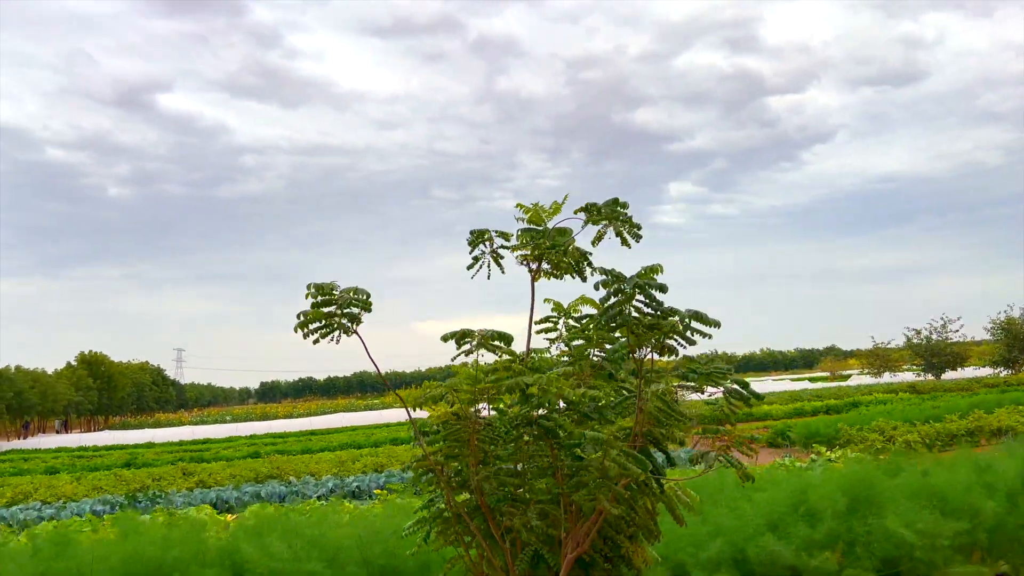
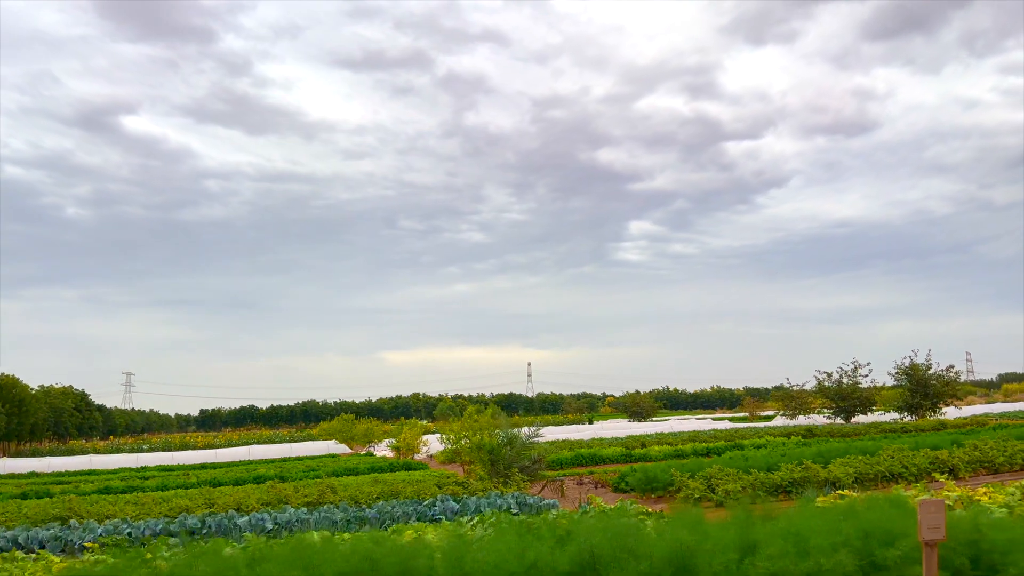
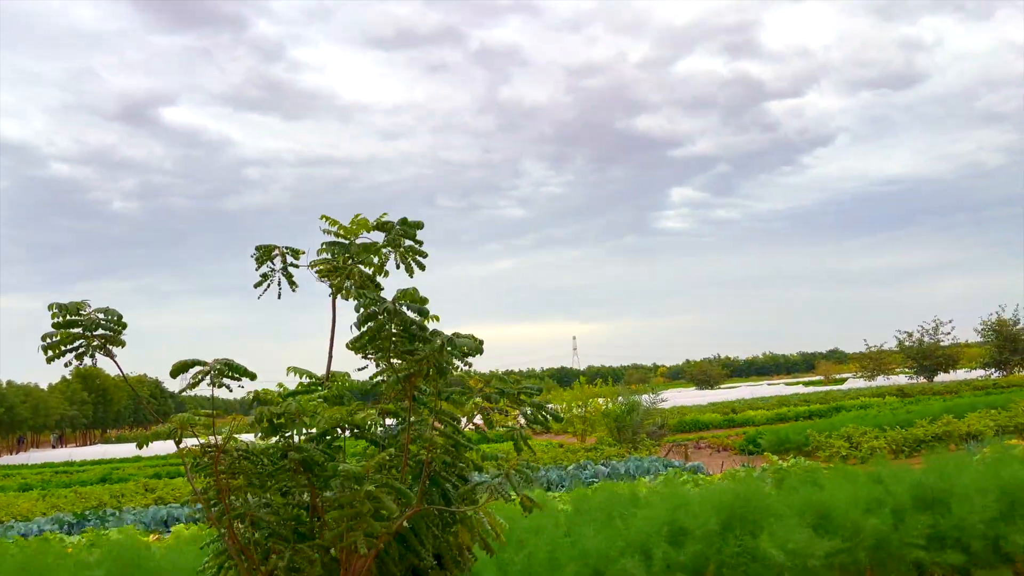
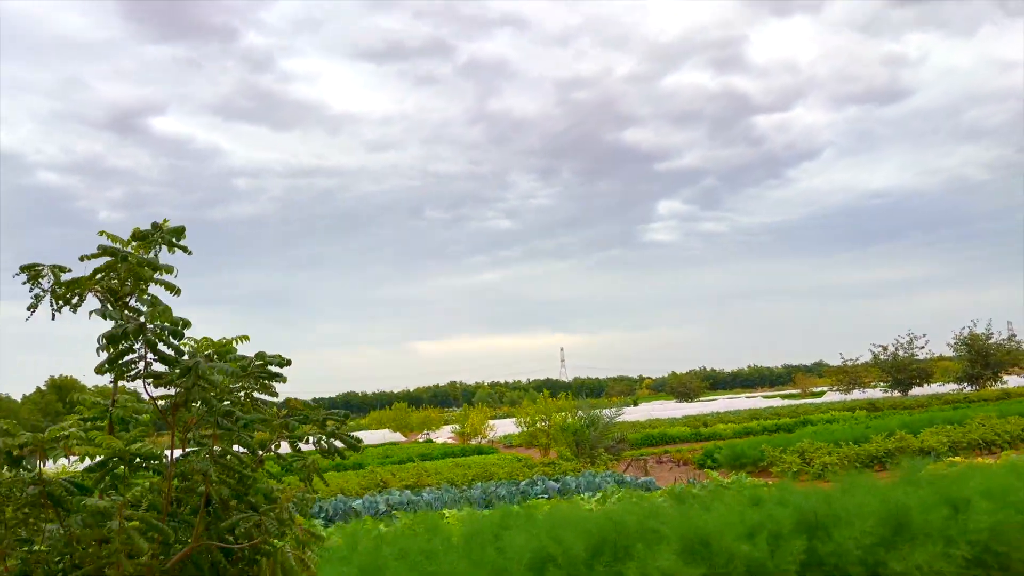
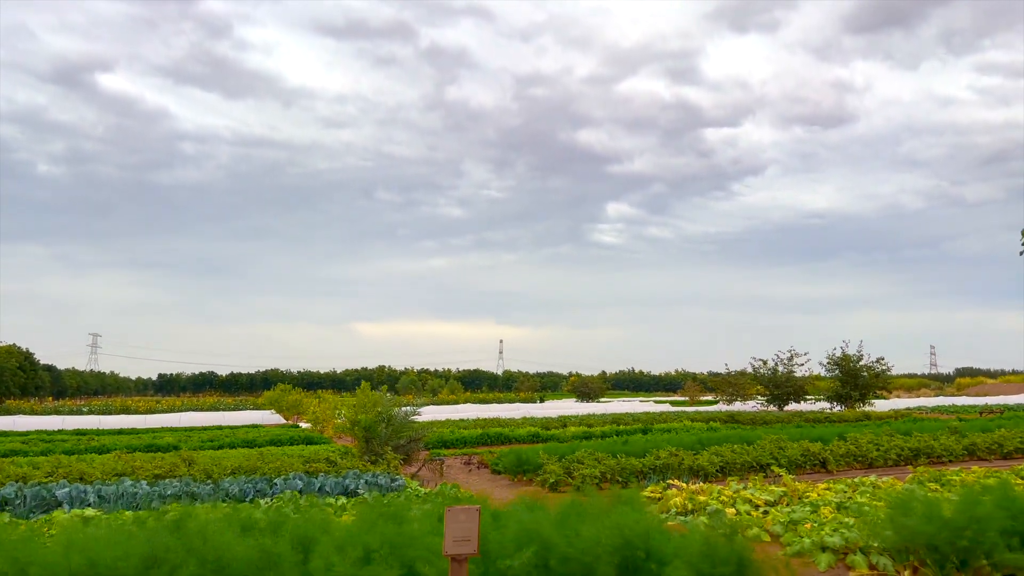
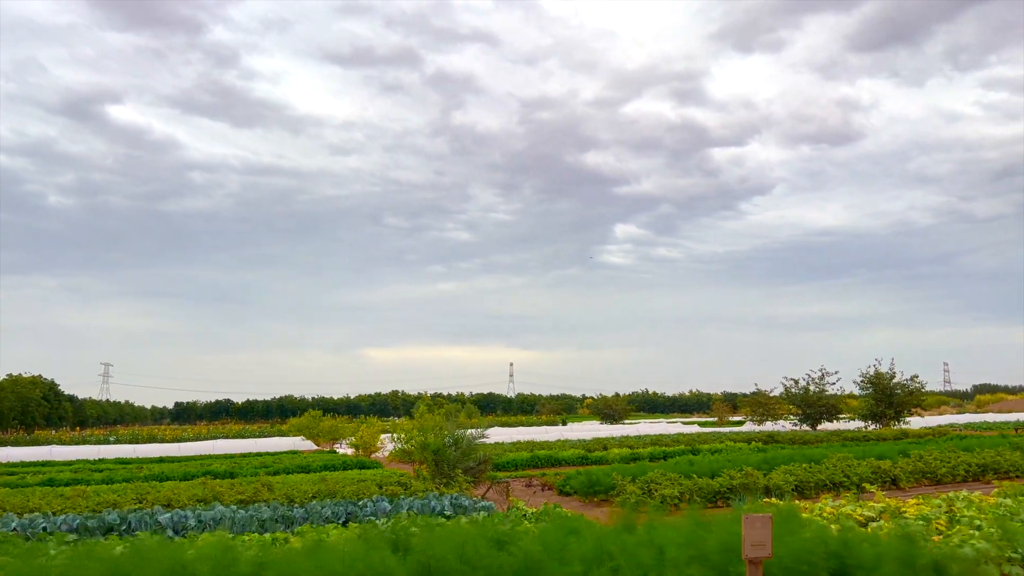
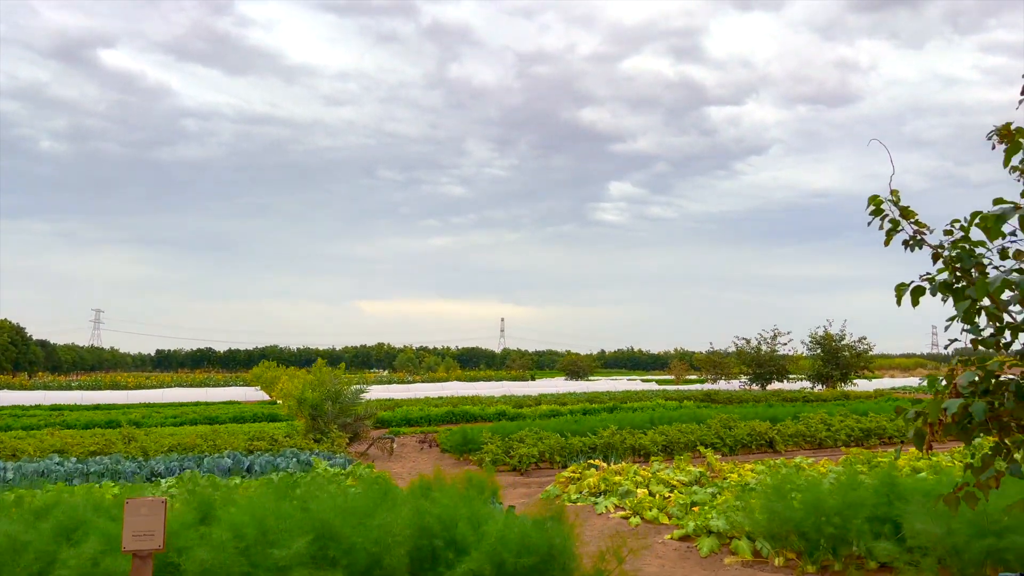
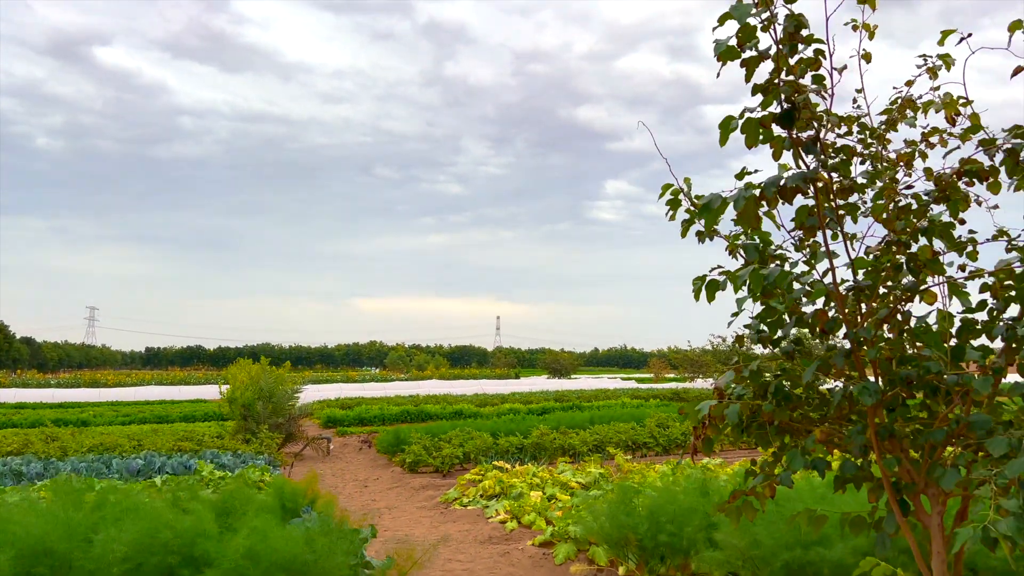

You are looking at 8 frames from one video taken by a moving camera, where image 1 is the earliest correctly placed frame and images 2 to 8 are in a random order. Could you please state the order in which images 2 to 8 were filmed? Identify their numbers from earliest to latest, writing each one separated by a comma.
3, 4, 2, 6, 5, 7, 8
